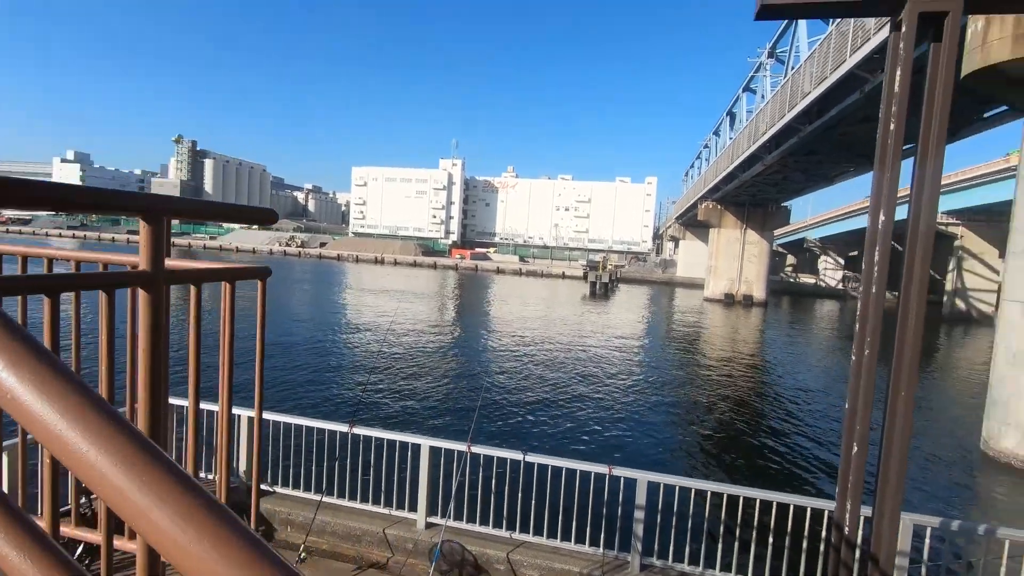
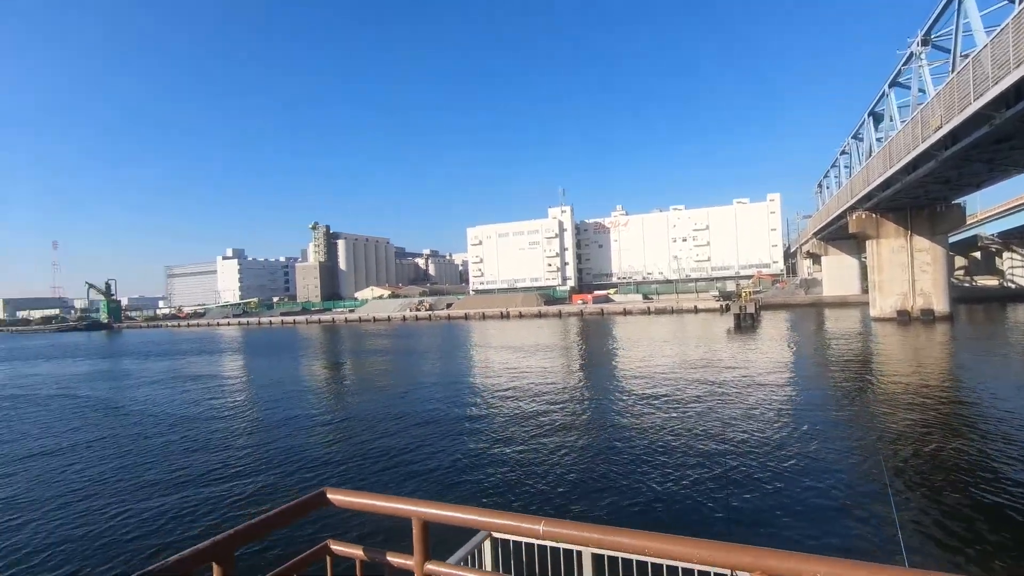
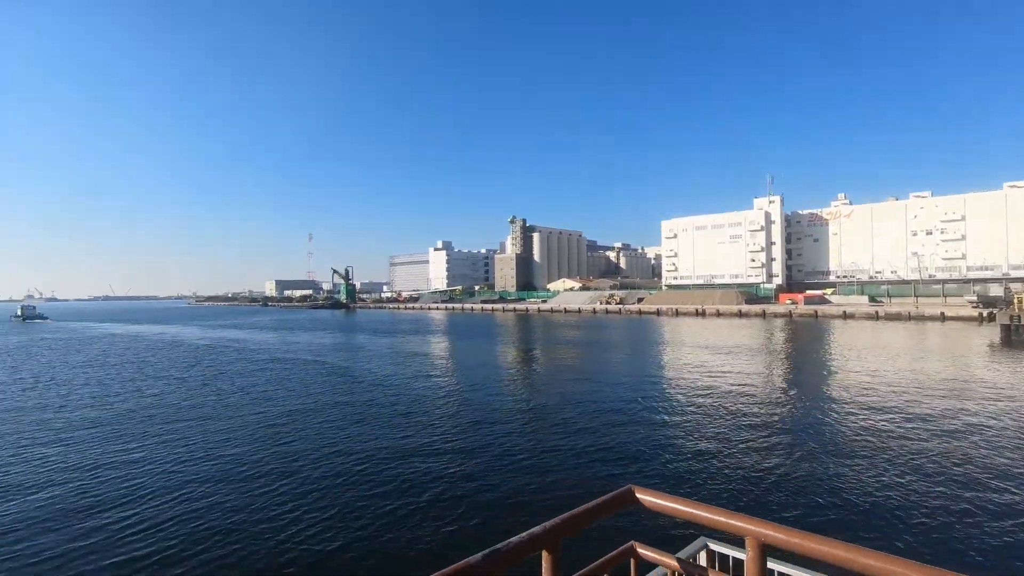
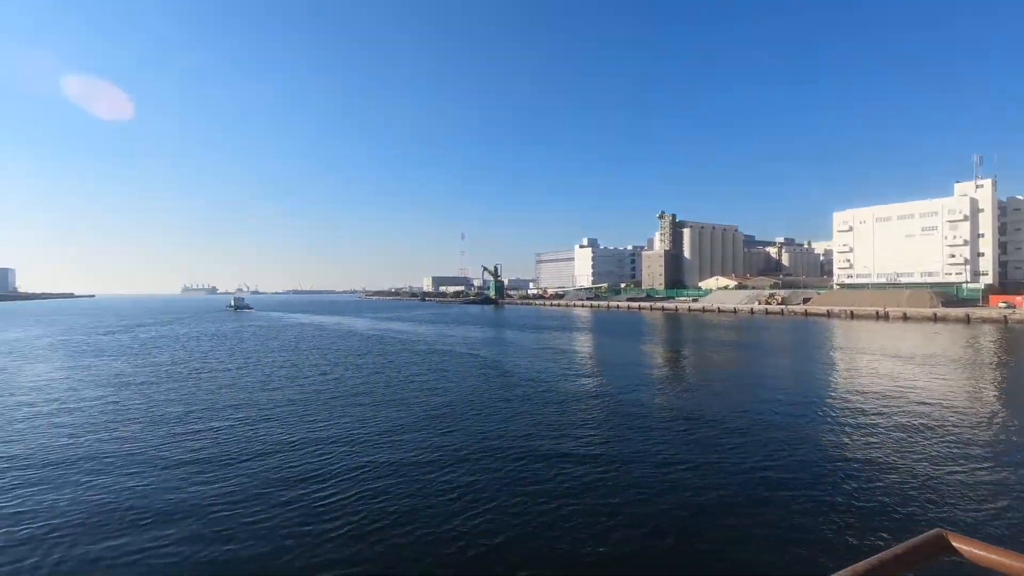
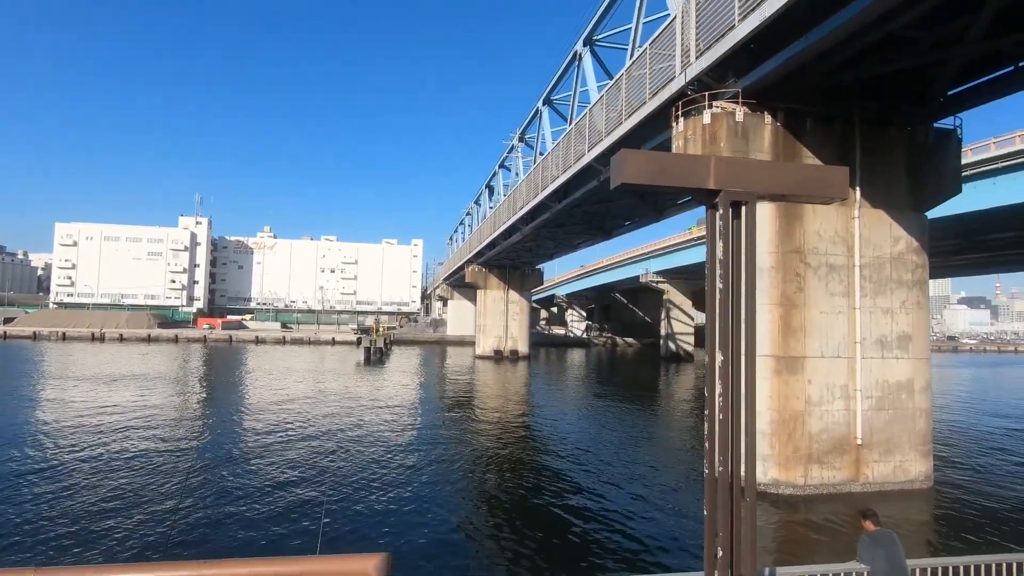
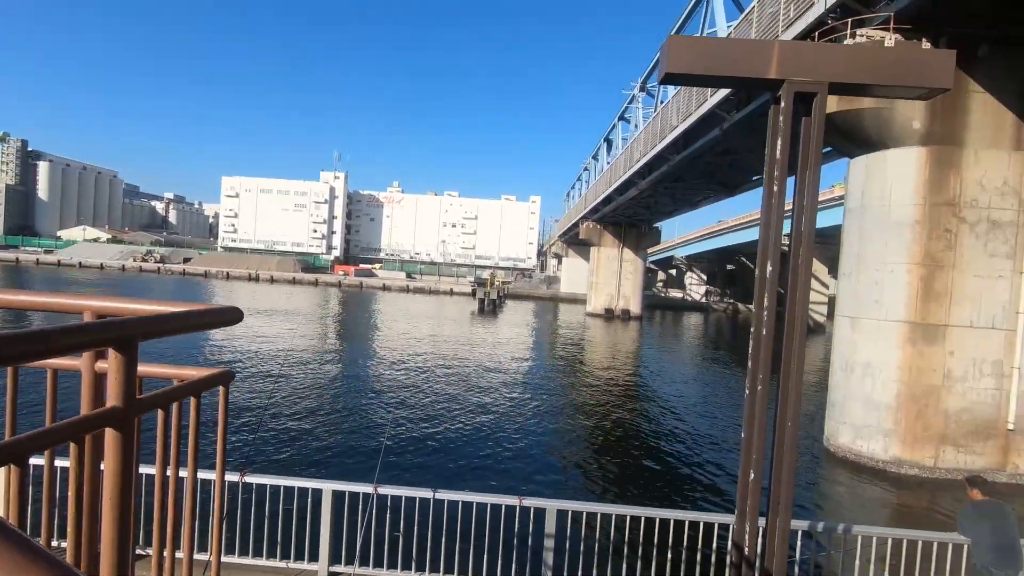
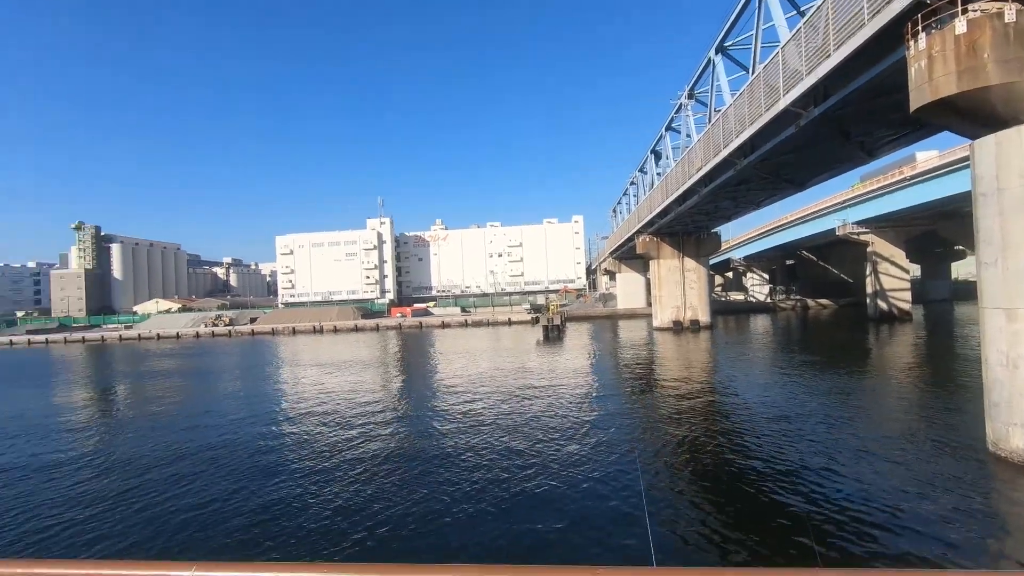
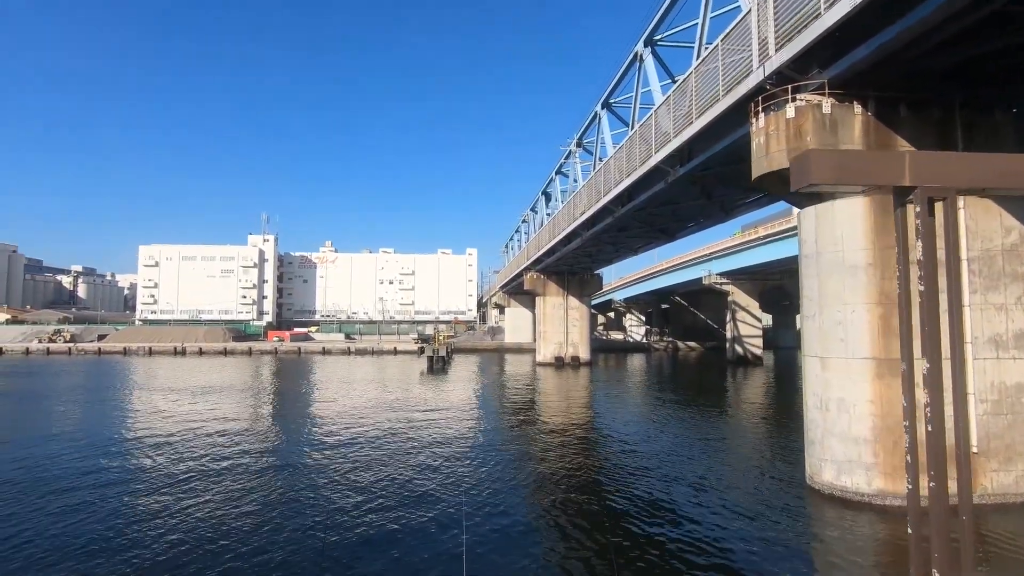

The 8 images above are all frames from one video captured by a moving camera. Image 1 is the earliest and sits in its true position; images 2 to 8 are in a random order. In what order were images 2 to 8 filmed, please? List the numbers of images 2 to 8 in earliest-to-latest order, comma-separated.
6, 5, 8, 7, 2, 3, 4
